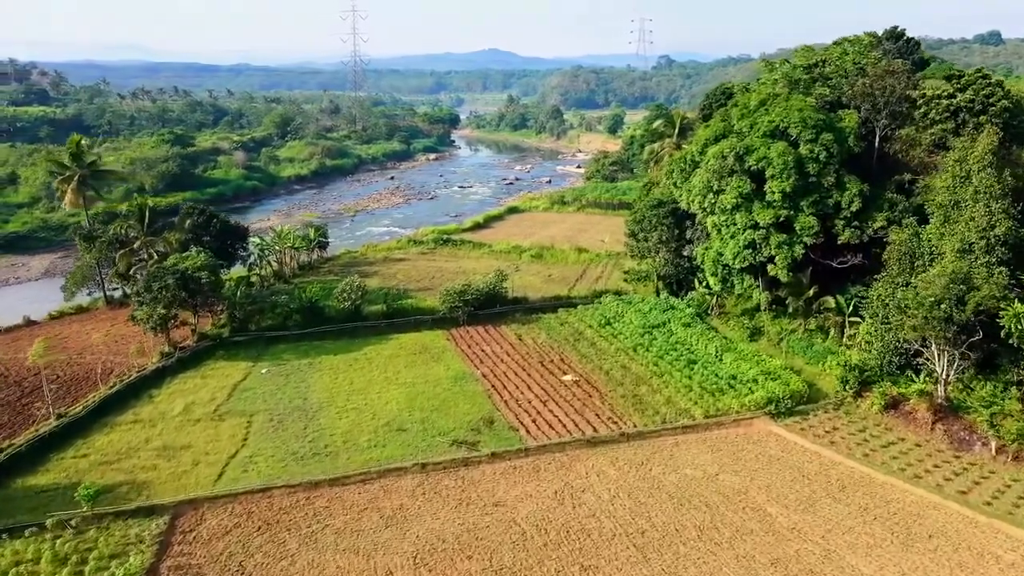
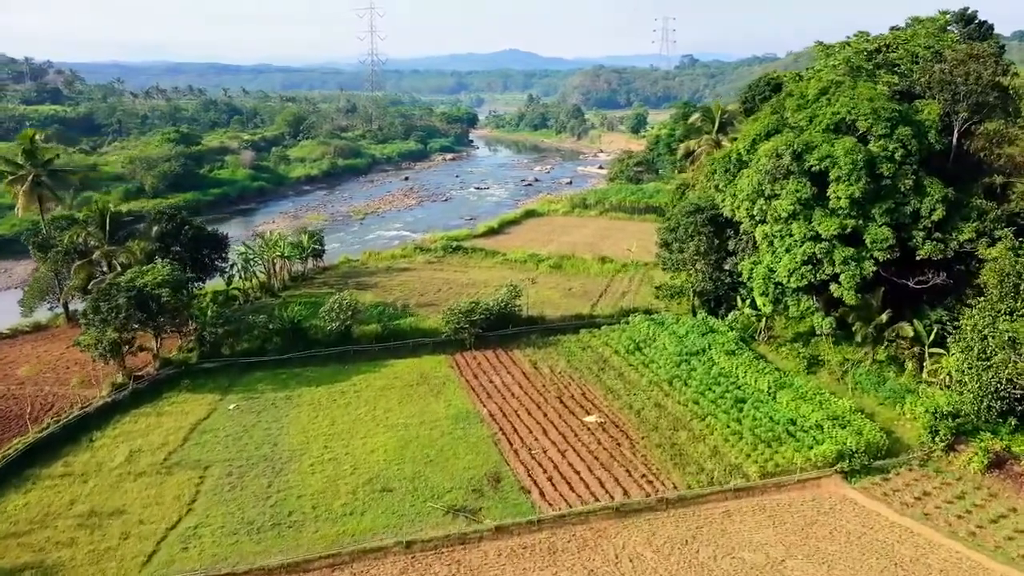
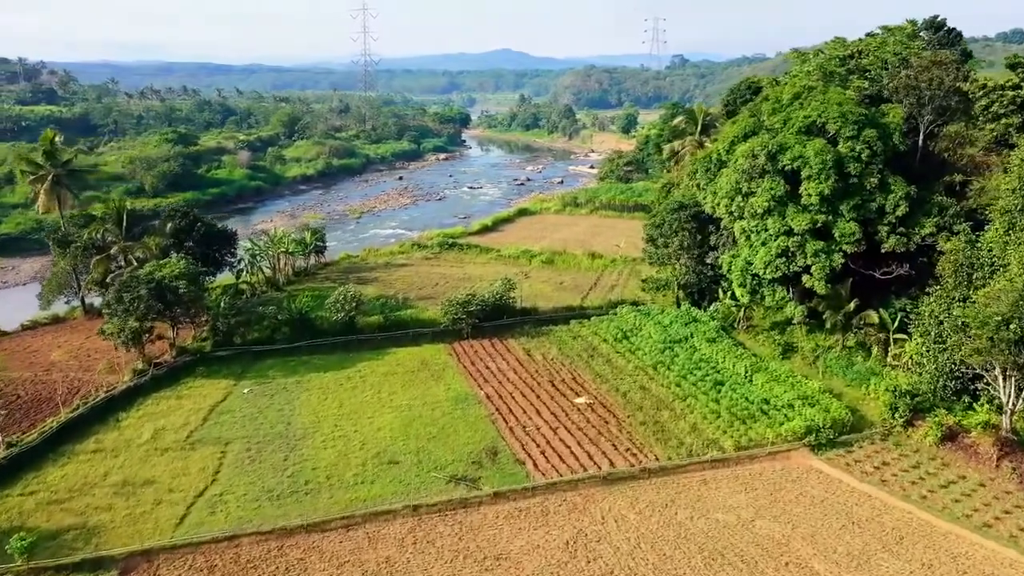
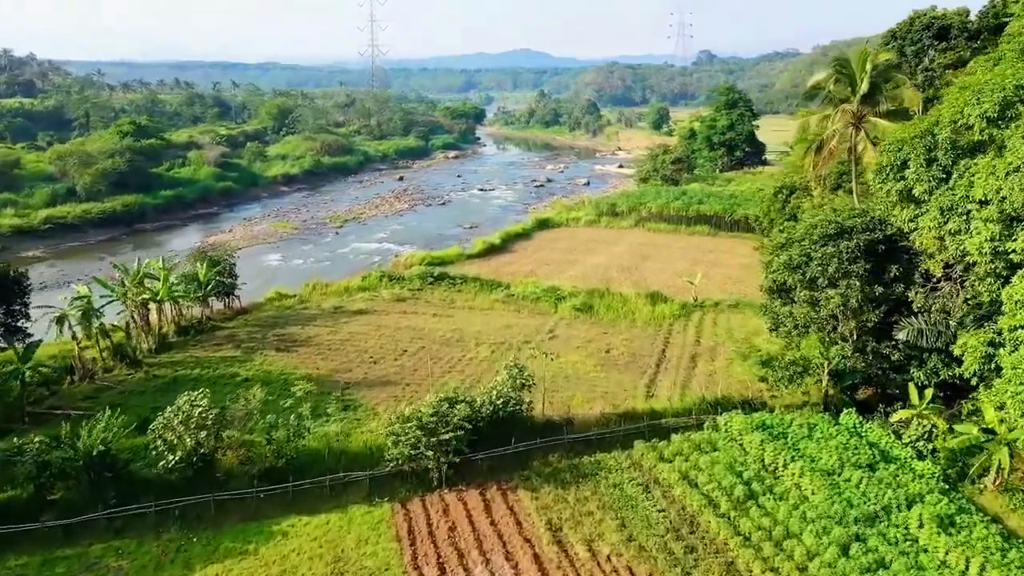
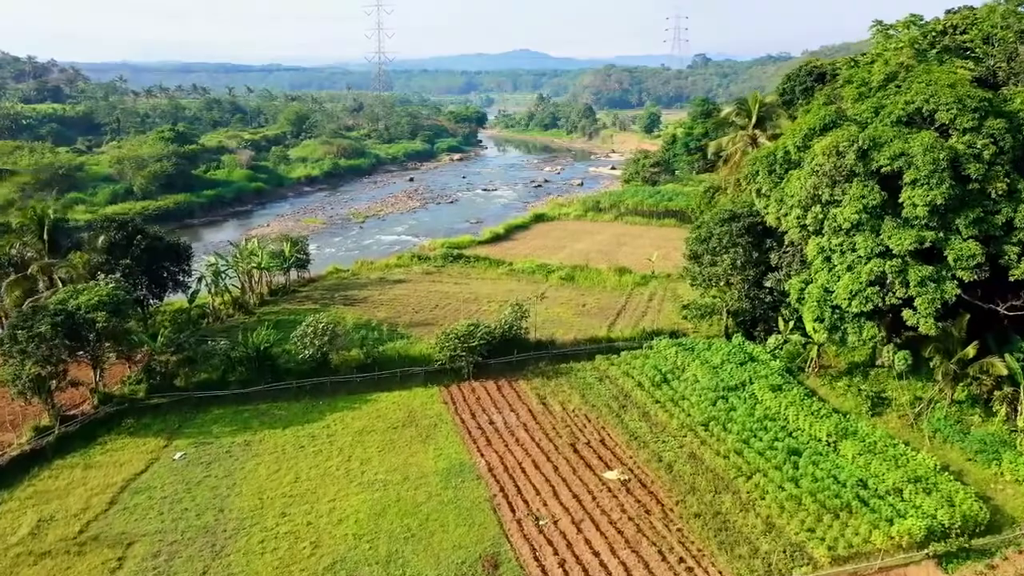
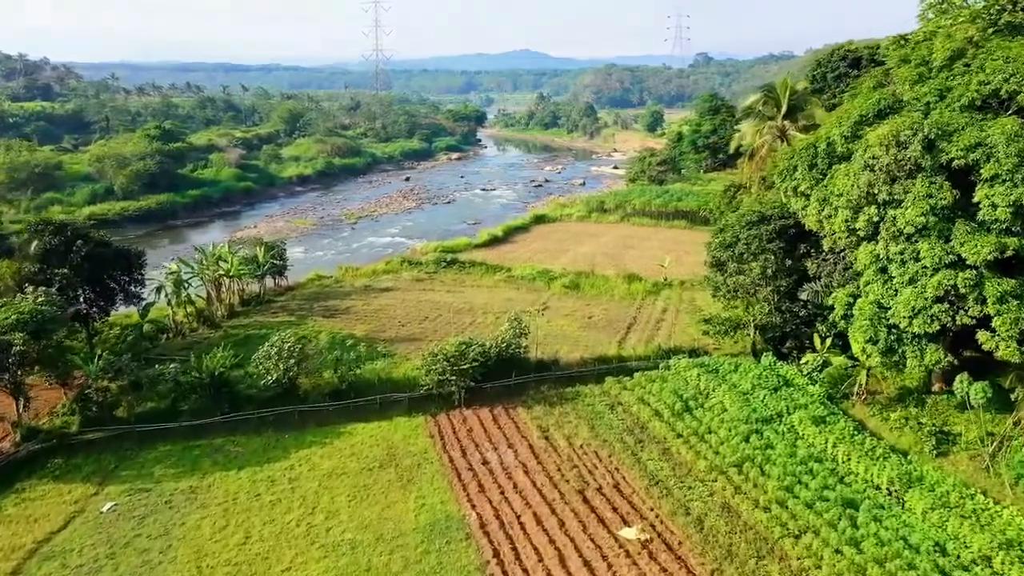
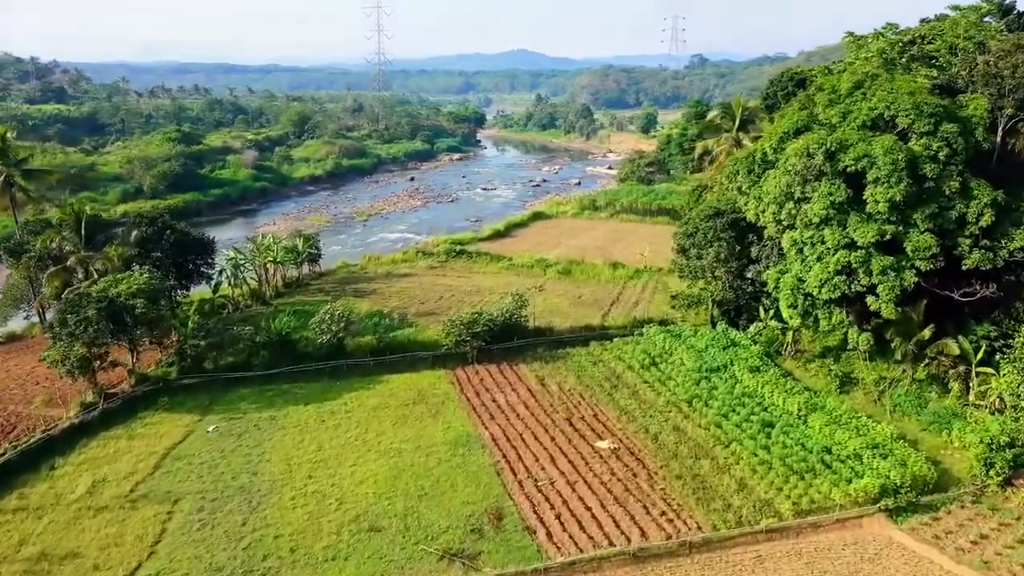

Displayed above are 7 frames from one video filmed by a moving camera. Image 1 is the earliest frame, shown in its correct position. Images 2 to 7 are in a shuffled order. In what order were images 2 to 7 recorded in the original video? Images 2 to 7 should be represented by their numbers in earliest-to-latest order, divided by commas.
3, 2, 7, 5, 6, 4
